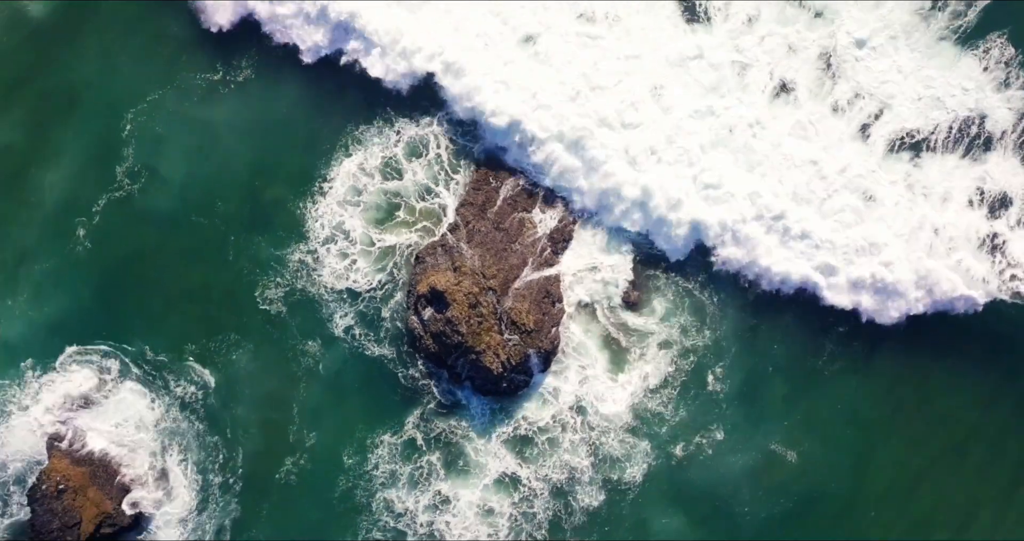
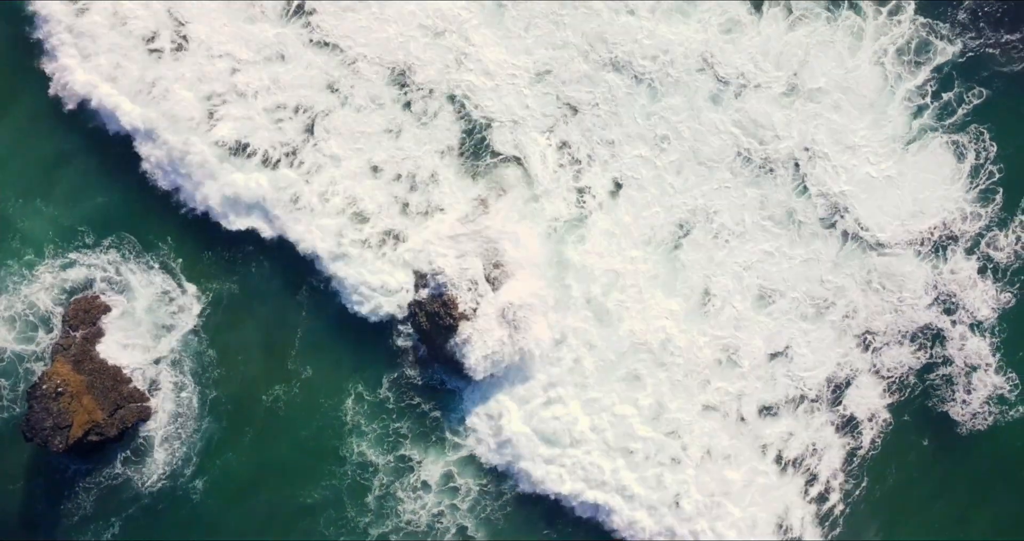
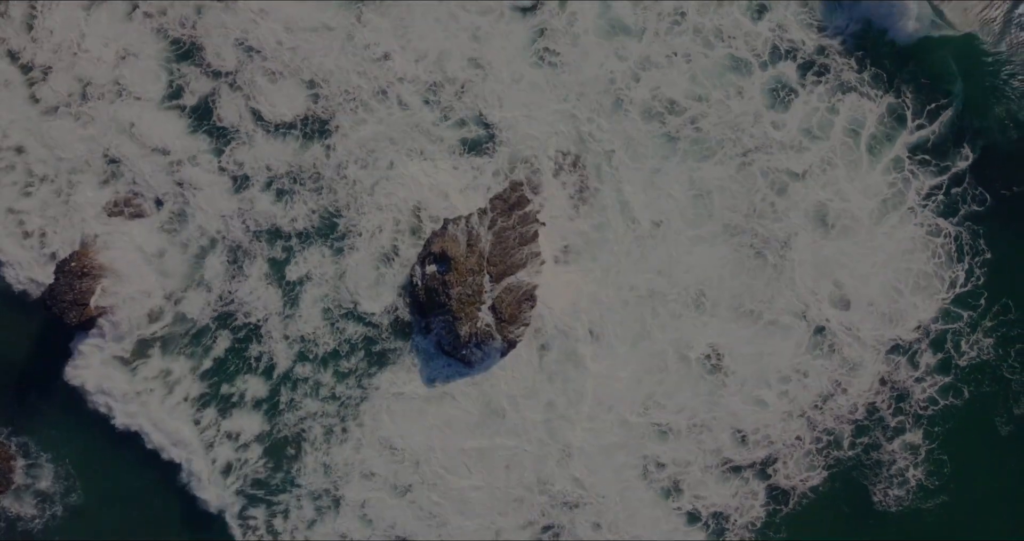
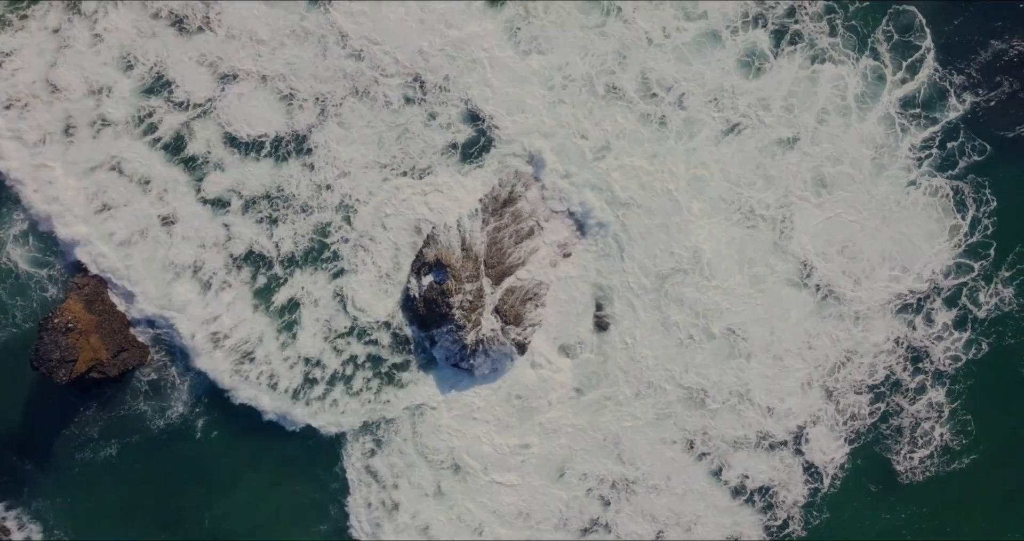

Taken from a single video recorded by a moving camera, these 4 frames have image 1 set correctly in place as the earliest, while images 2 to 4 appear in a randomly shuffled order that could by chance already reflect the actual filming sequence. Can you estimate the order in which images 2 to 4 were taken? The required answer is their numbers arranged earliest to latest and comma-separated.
2, 4, 3
